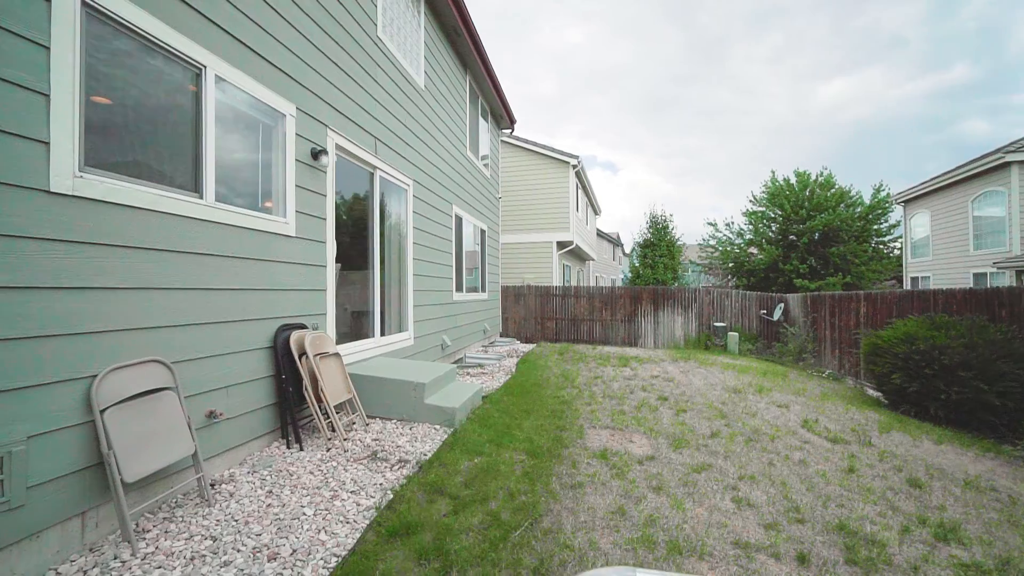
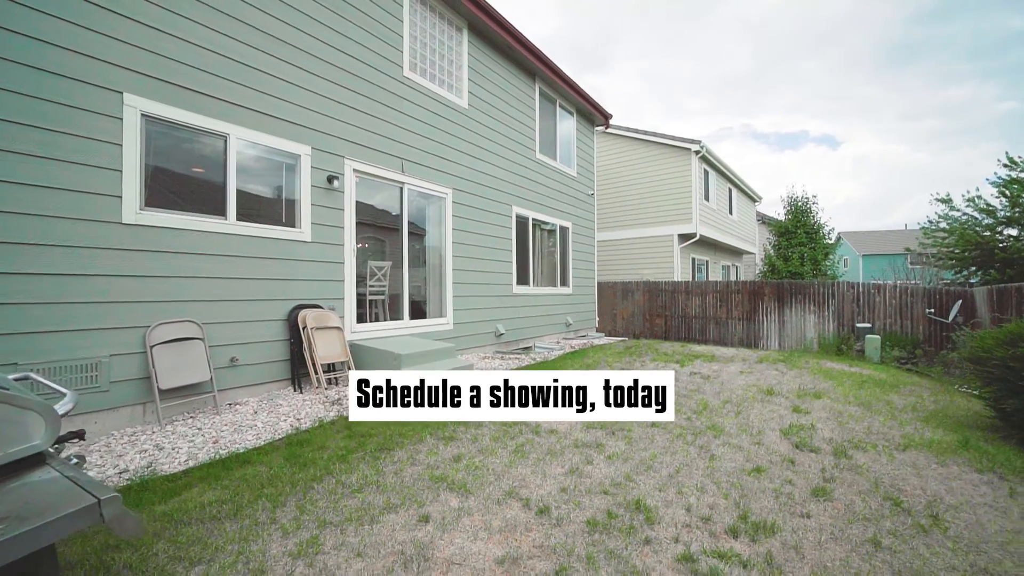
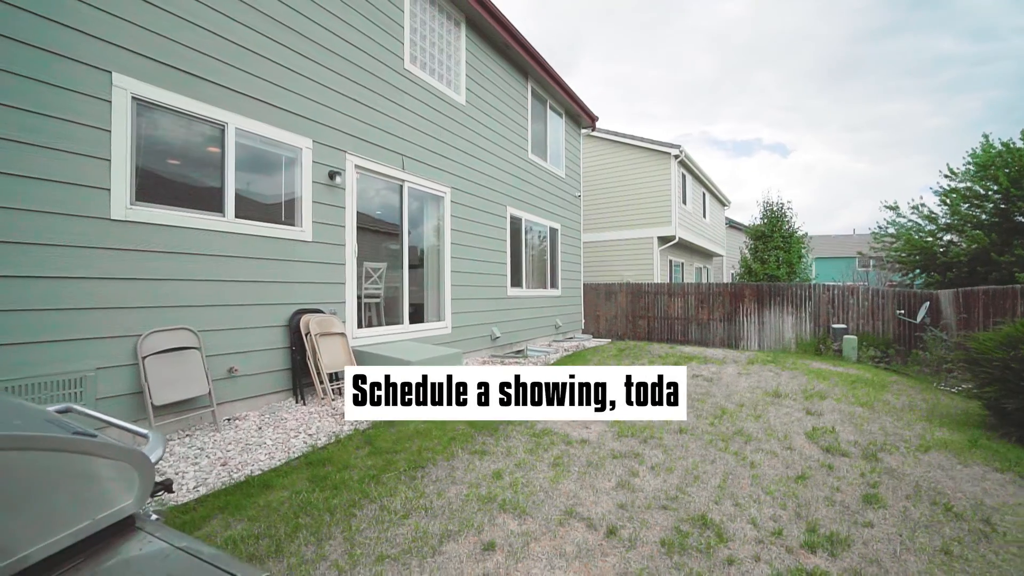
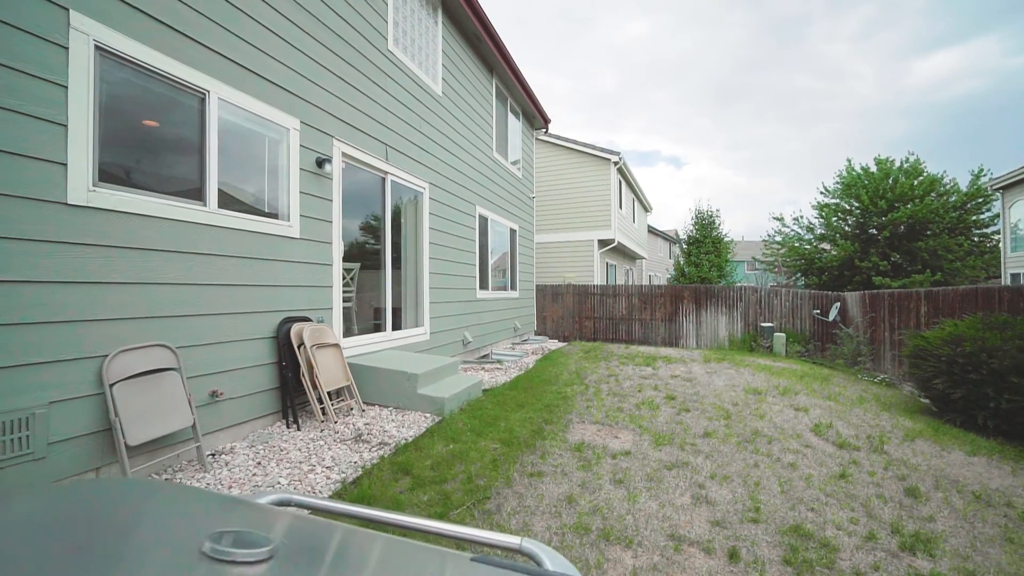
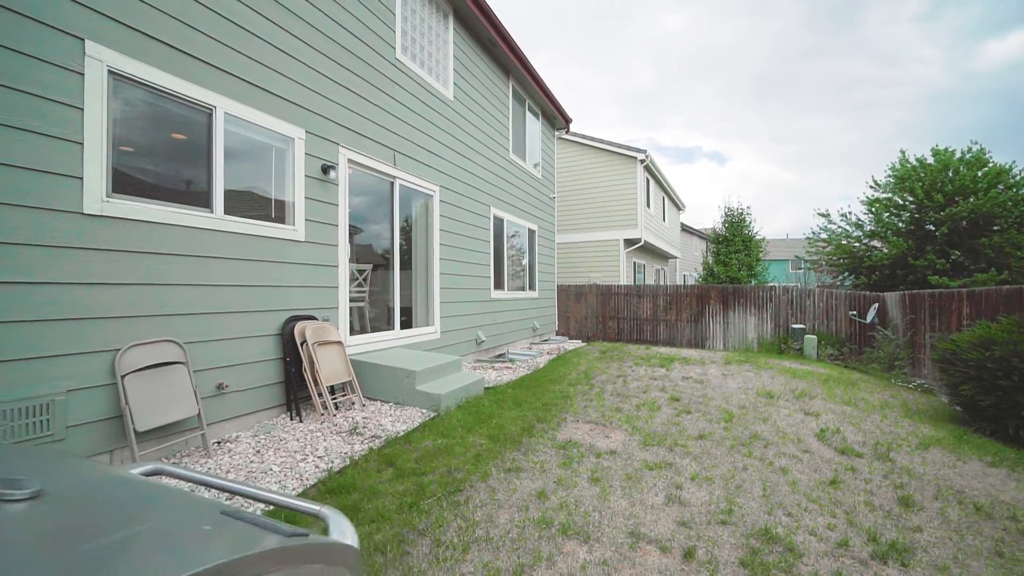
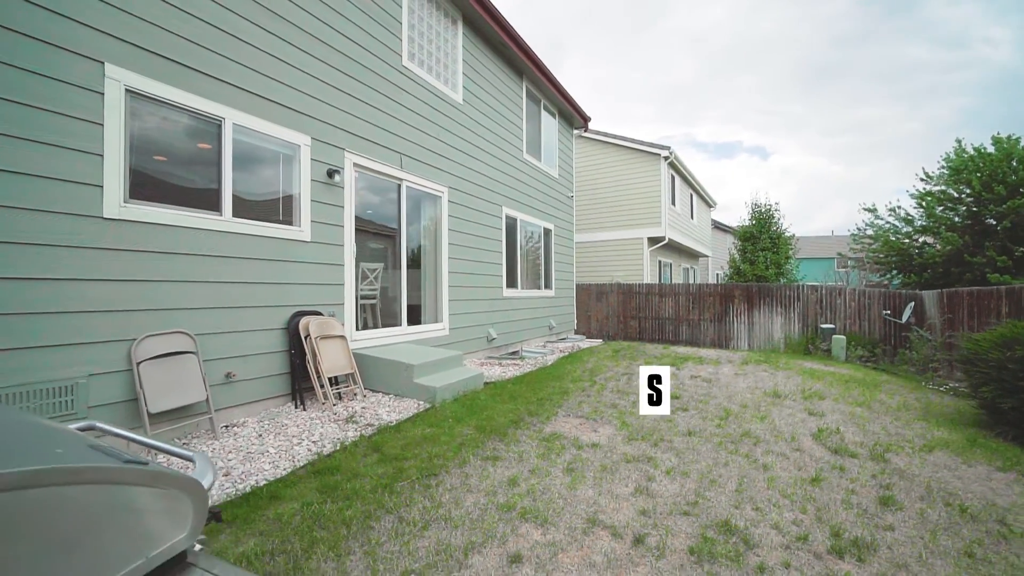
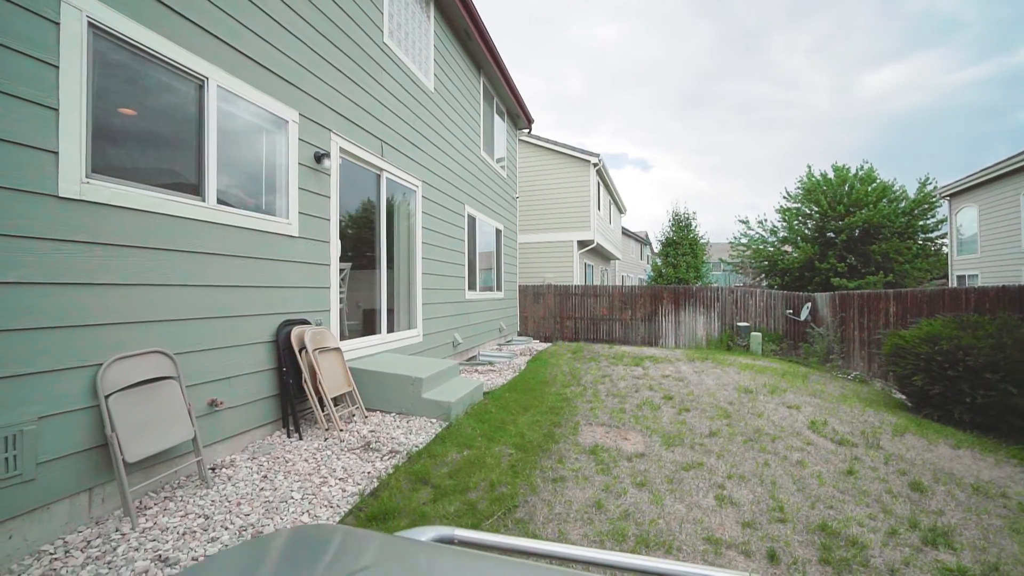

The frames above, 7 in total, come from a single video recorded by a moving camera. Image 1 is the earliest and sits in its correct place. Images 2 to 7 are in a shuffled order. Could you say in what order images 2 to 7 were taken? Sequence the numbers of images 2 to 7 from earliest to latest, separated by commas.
7, 4, 5, 6, 3, 2
